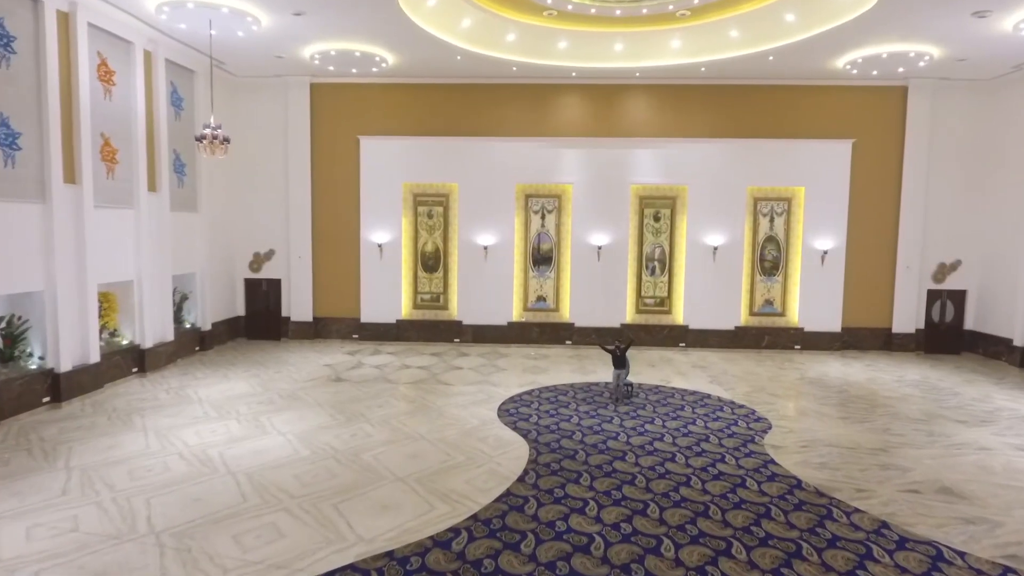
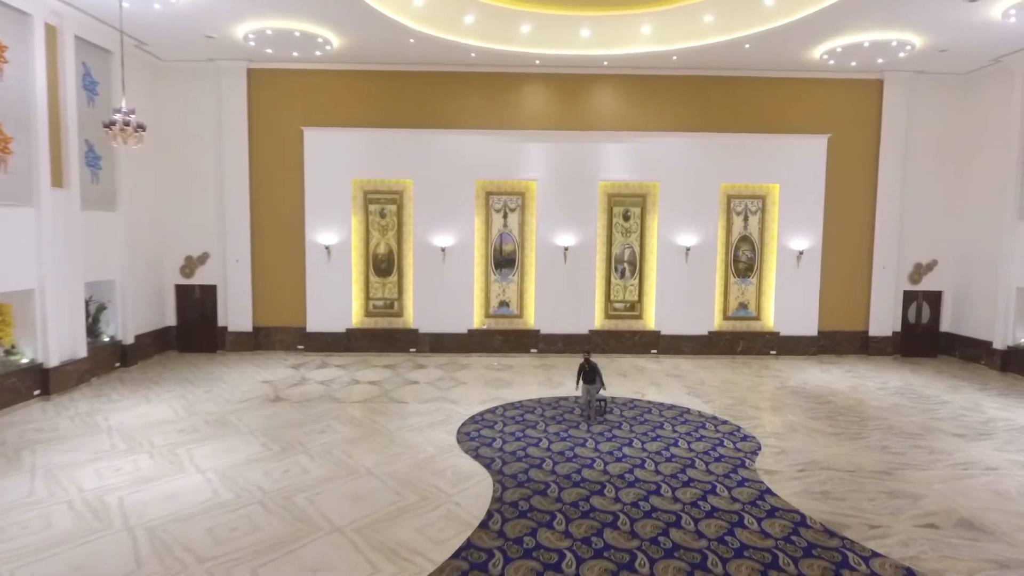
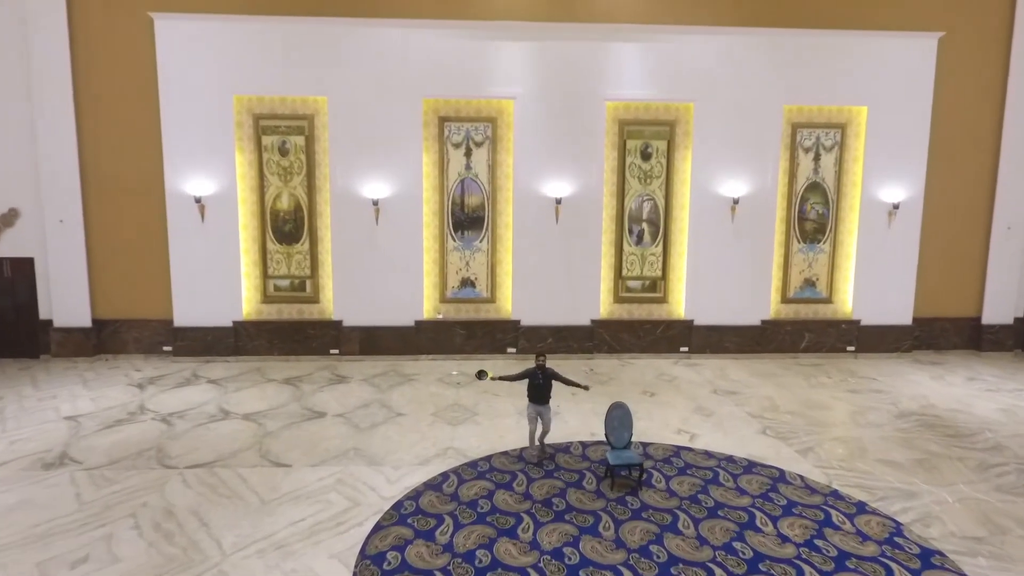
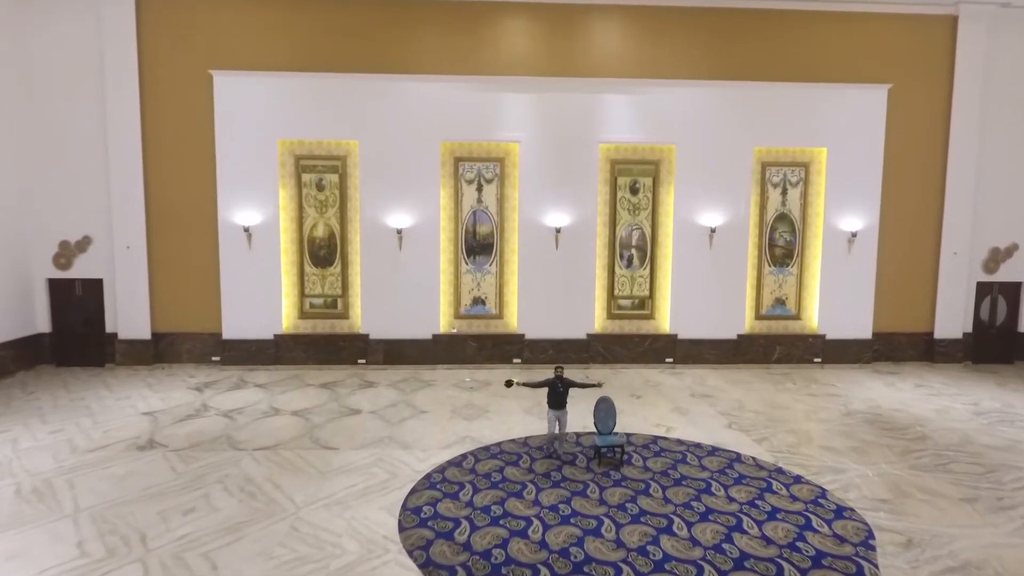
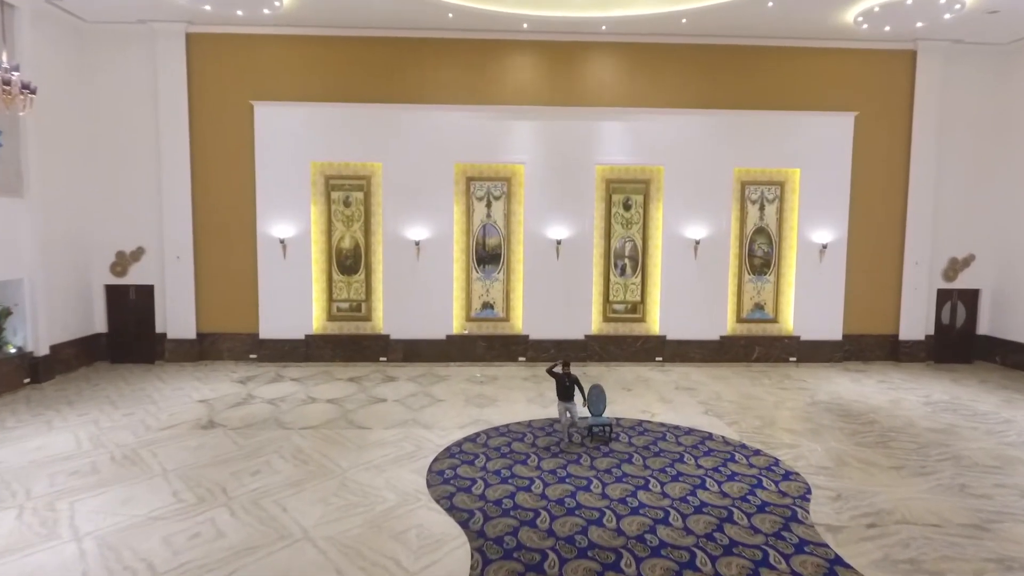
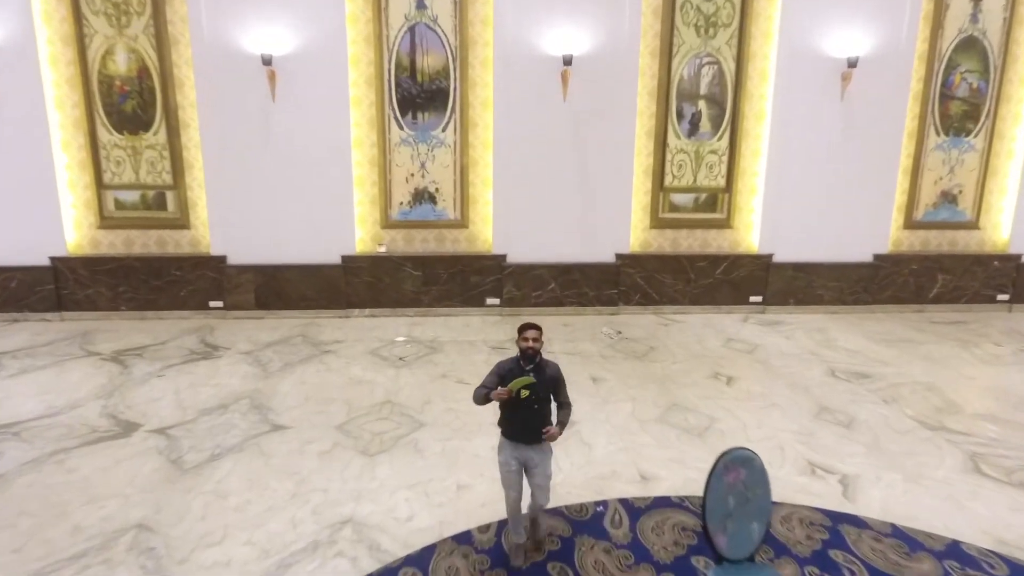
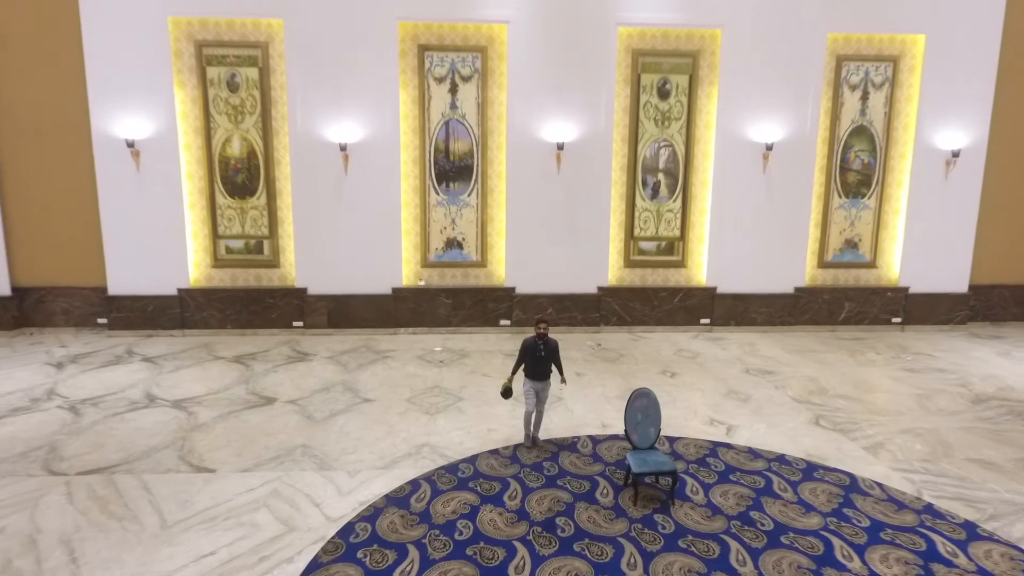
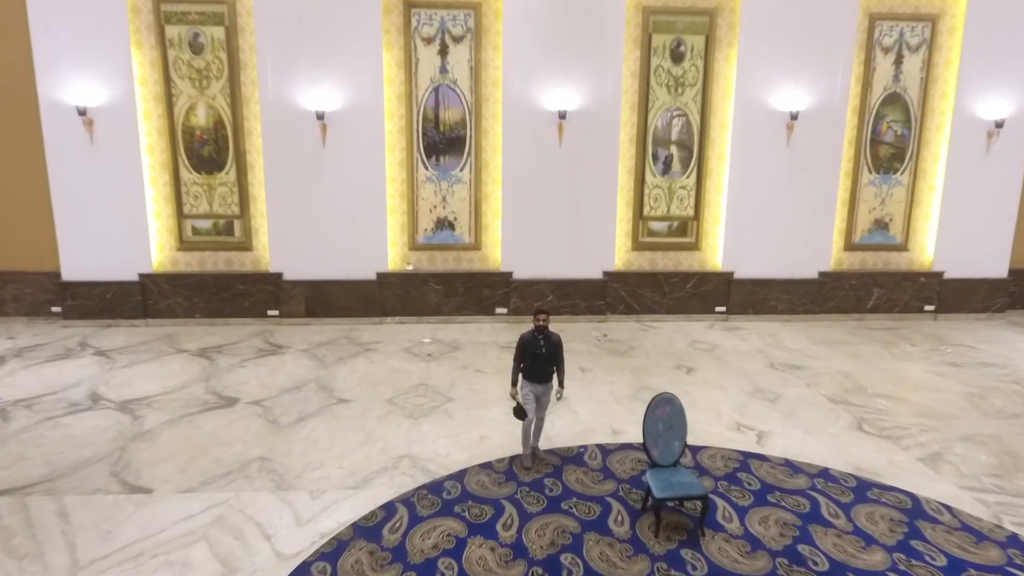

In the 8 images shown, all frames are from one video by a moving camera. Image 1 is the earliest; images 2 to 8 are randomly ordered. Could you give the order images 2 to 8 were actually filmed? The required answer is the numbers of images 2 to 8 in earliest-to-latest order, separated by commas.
2, 5, 4, 3, 7, 8, 6
